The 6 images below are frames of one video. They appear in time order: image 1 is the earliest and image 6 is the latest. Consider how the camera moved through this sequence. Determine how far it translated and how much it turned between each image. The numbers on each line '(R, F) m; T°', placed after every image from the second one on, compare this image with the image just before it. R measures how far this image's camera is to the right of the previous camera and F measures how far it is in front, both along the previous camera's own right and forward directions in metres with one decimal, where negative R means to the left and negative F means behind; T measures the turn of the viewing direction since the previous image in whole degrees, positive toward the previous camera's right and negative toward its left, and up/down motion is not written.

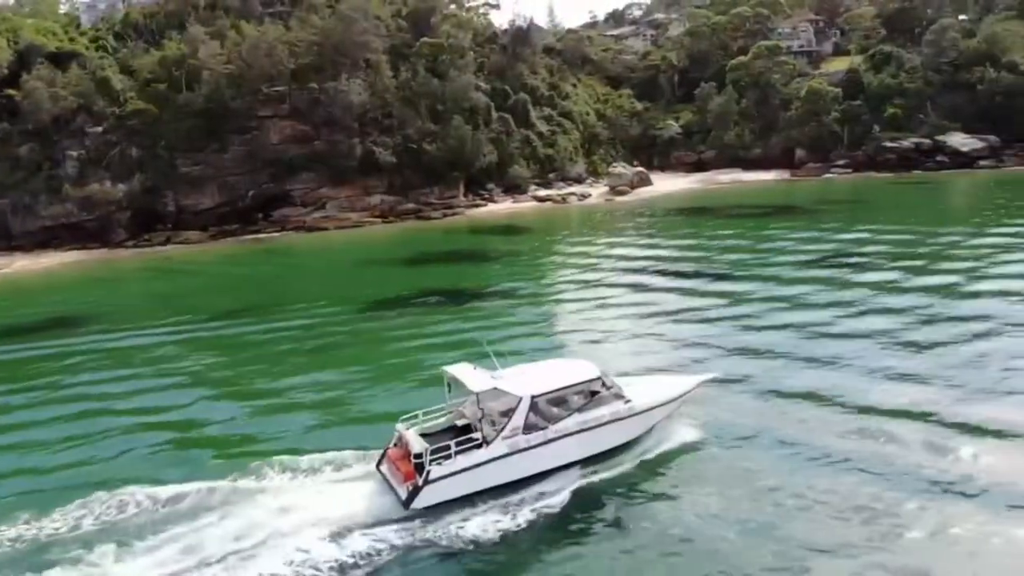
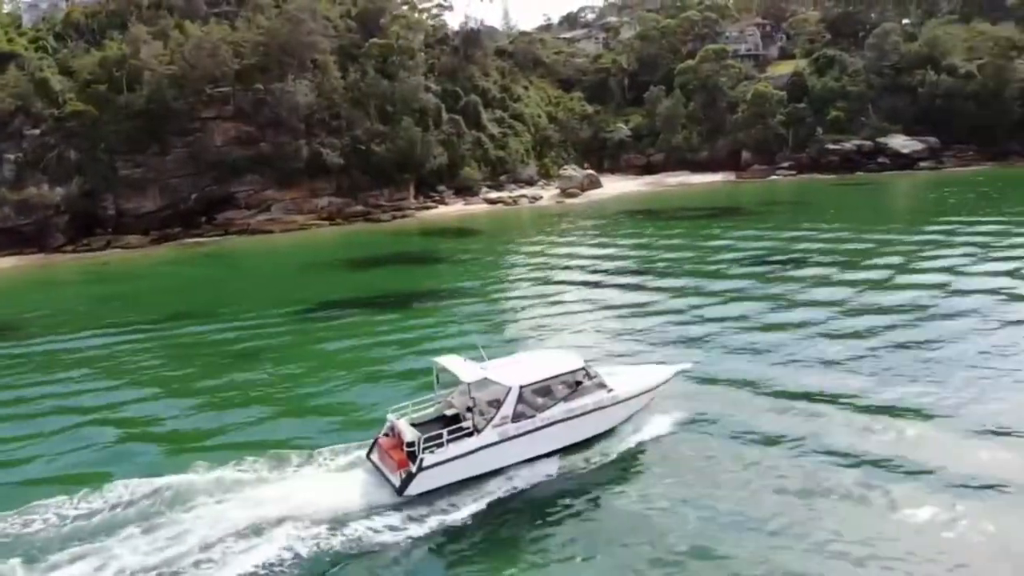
(+0.9, +0.1) m; +2°
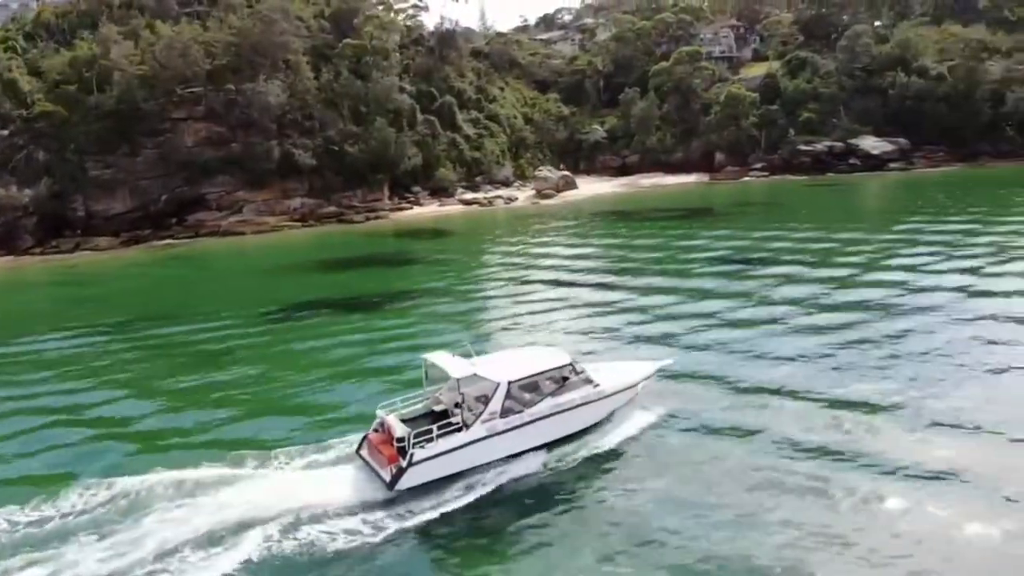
(+0.6, 0.0) m; +1°
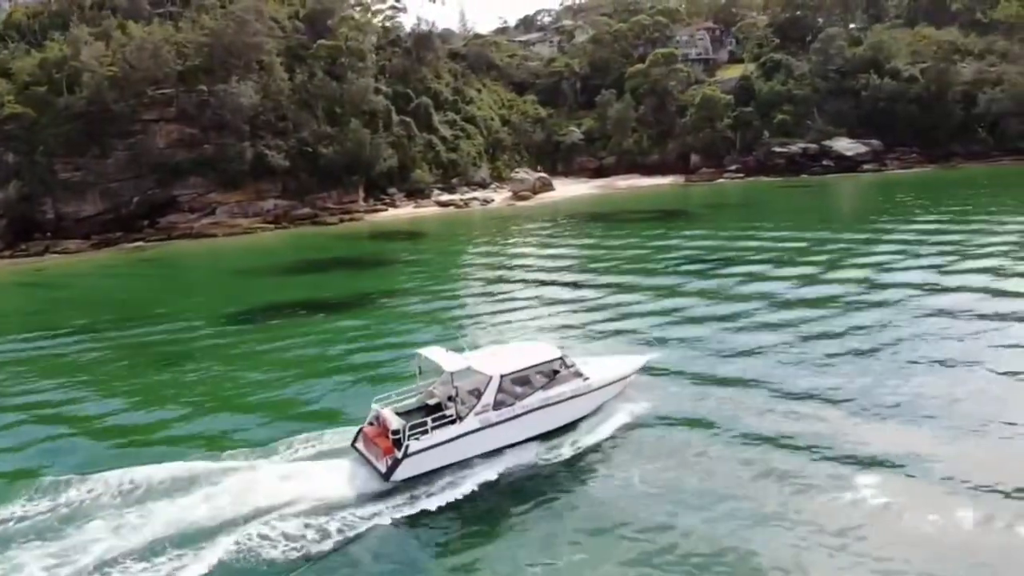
(+0.5, +0.1) m; +1°
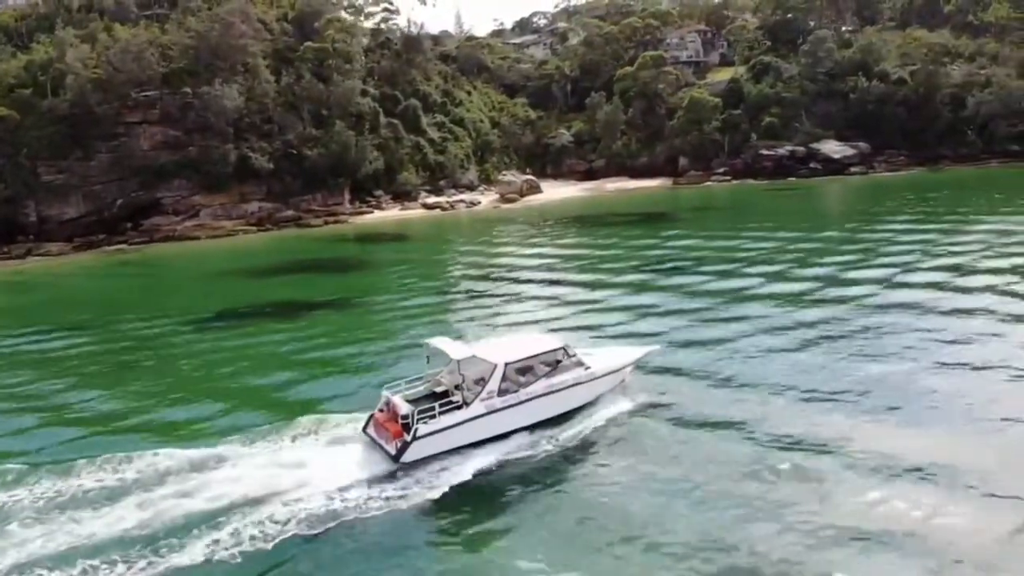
(+1.2, +0.2) m; 0°
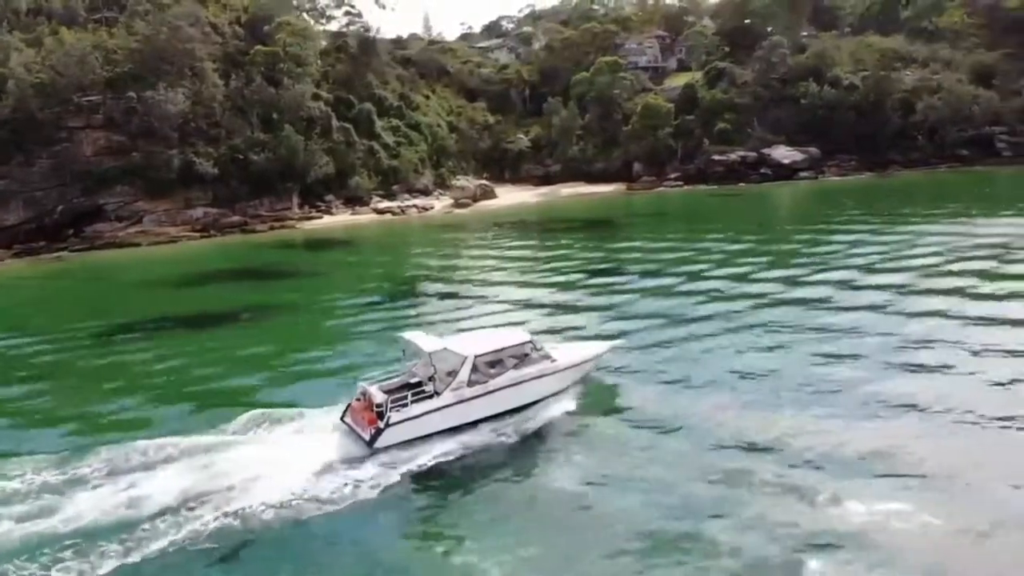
(+2.4, +0.2) m; +1°
